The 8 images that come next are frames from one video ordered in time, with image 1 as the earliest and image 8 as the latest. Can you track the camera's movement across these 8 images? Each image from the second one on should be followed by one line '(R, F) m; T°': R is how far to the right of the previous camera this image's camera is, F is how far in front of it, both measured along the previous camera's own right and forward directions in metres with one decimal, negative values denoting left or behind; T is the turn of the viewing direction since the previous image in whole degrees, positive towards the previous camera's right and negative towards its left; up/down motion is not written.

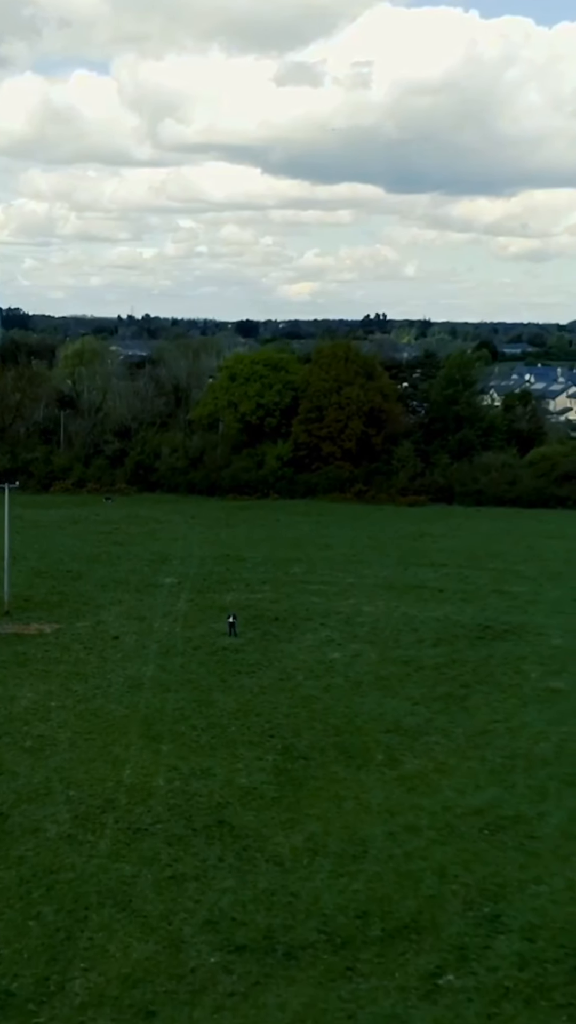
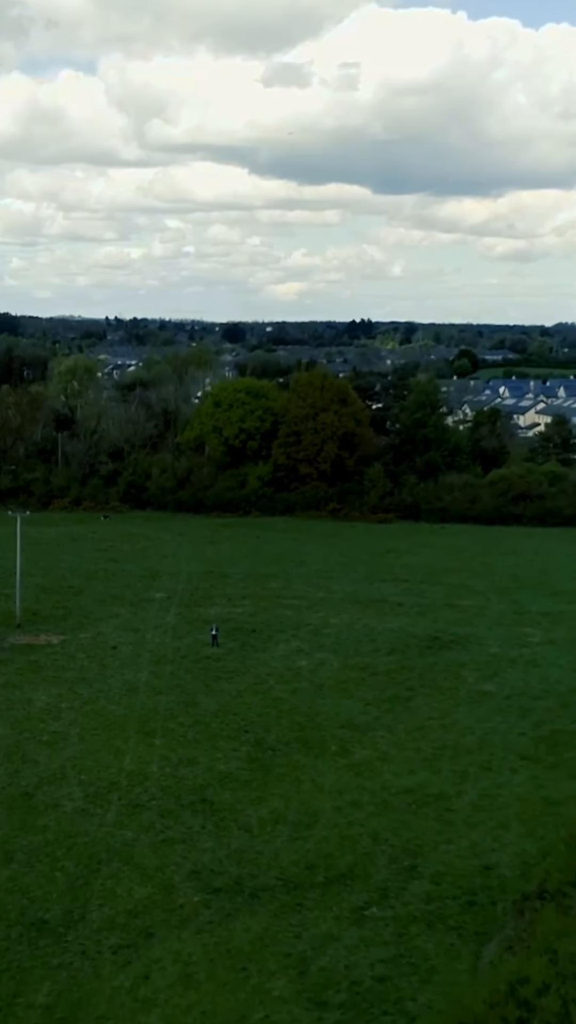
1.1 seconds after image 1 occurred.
(+1.0, -3.1) m; -2°
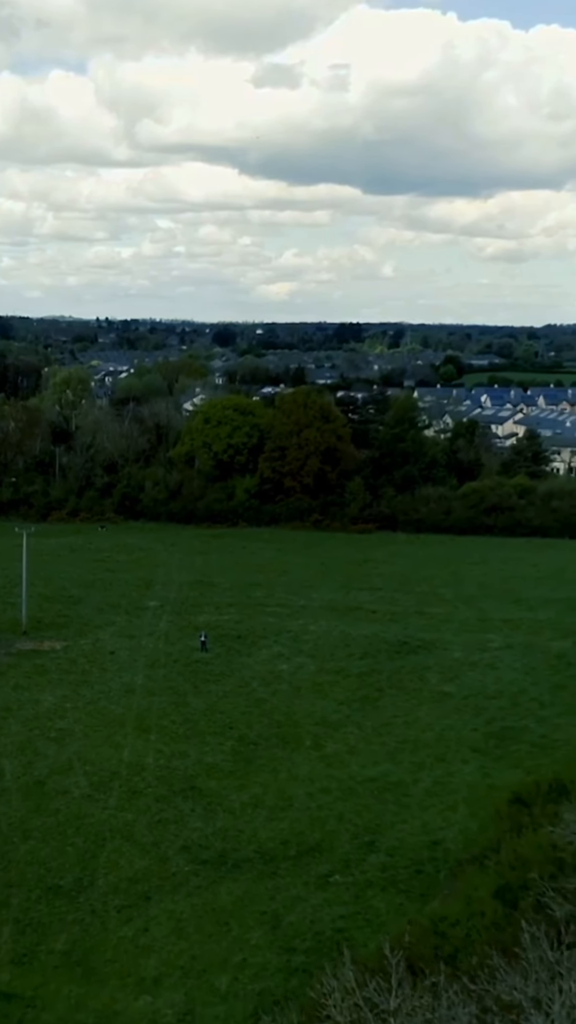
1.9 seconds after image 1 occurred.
(+0.2, -2.3) m; 0°
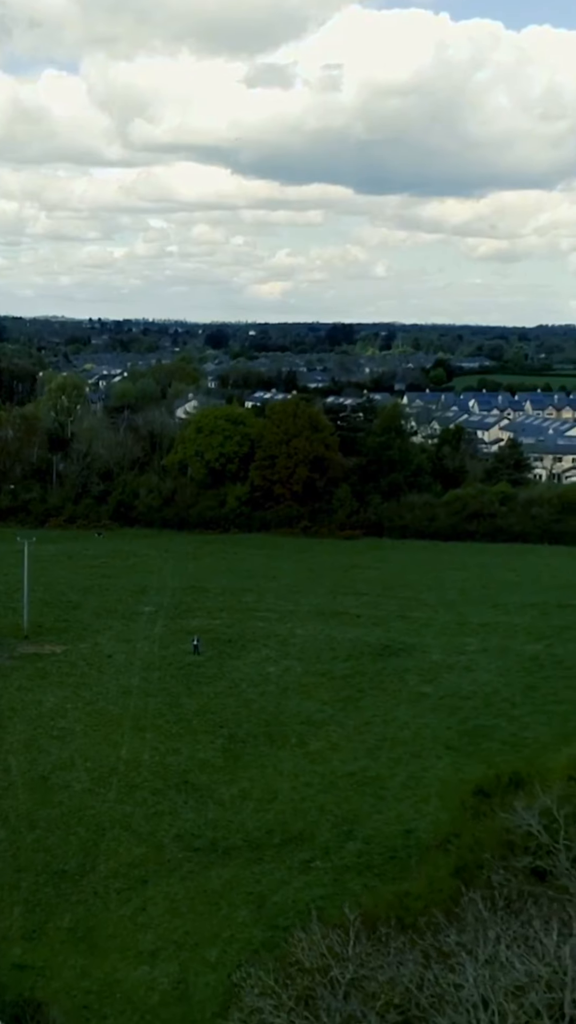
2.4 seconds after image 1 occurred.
(+0.1, -1.4) m; 0°
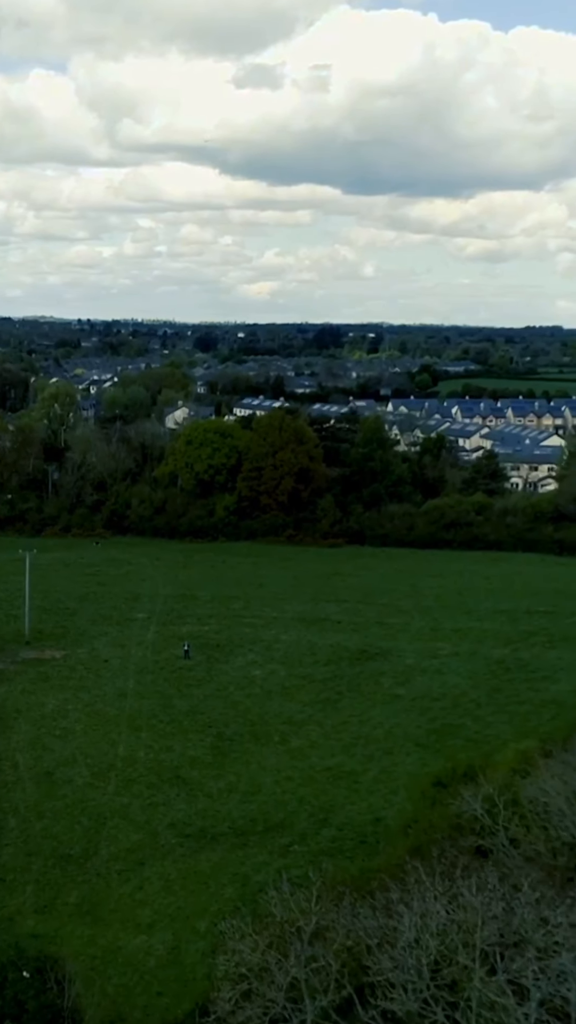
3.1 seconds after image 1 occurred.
(+0.1, -2.0) m; 0°
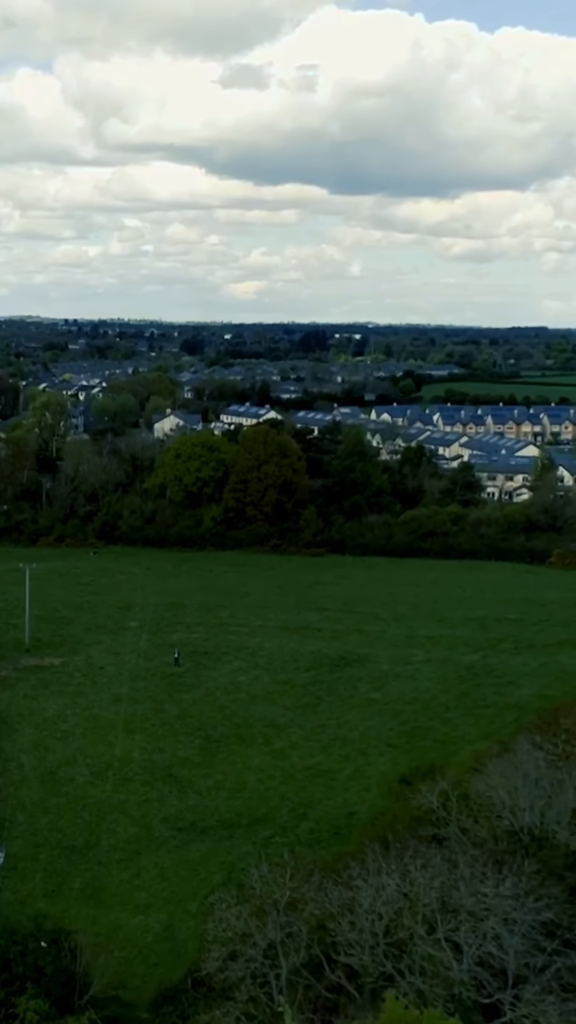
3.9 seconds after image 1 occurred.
(+0.1, -2.0) m; +1°
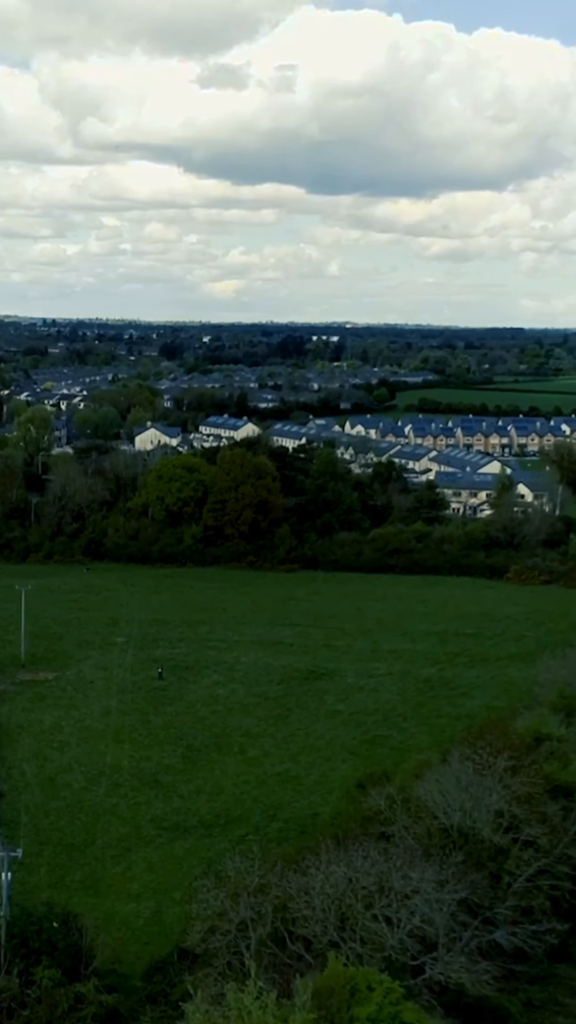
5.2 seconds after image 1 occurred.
(+0.1, -3.0) m; +1°
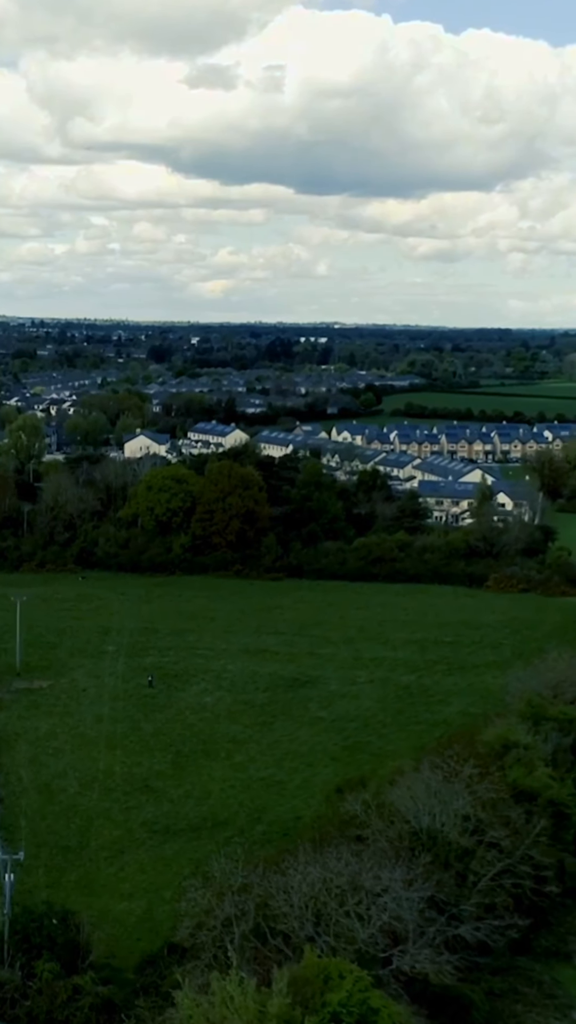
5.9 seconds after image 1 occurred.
(+0.1, -1.4) m; +1°
